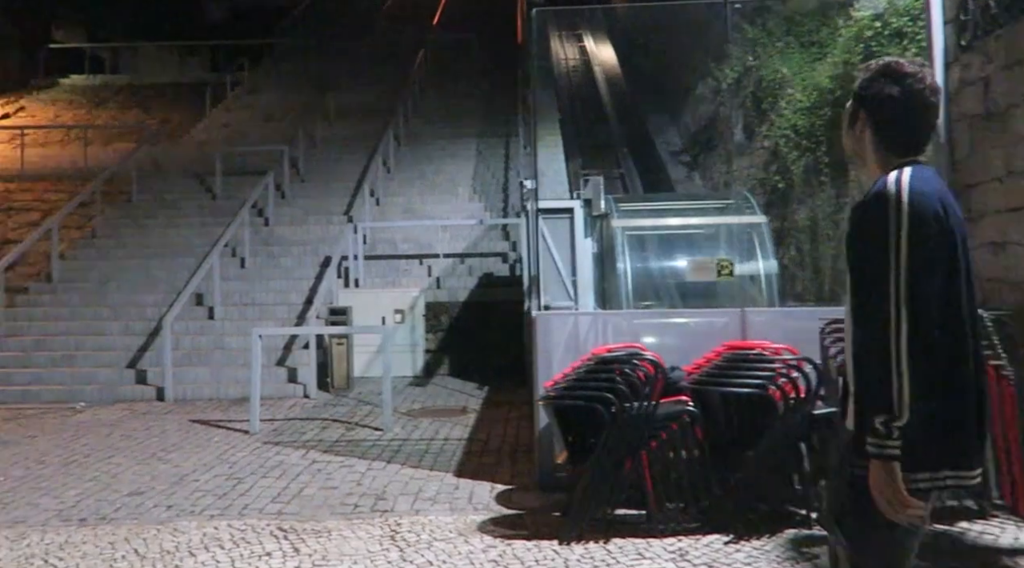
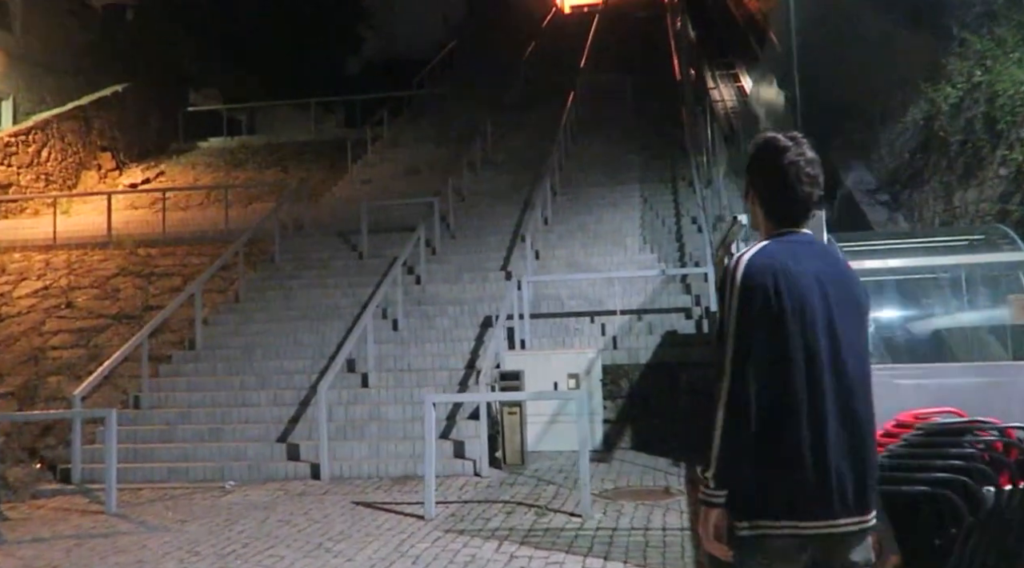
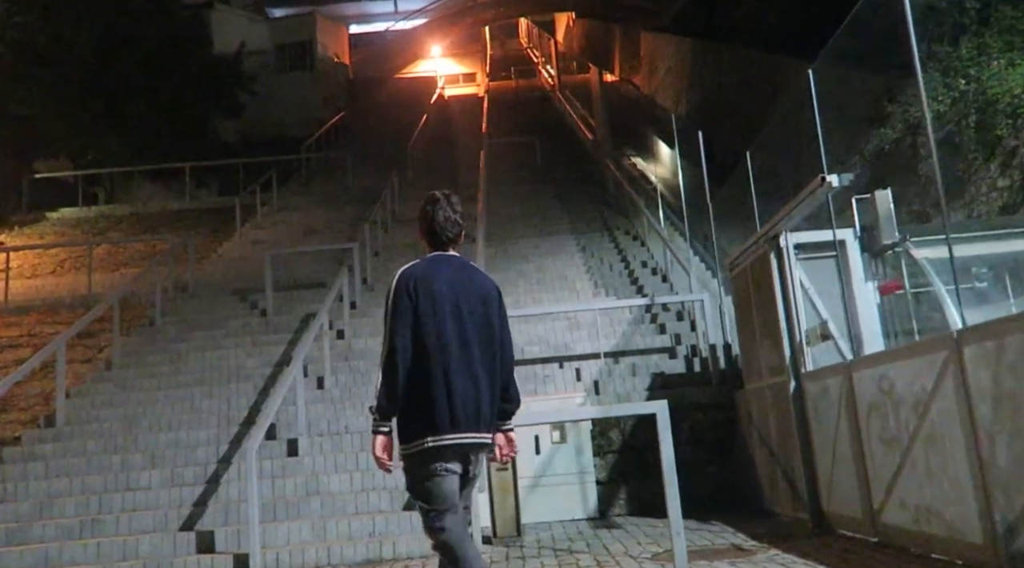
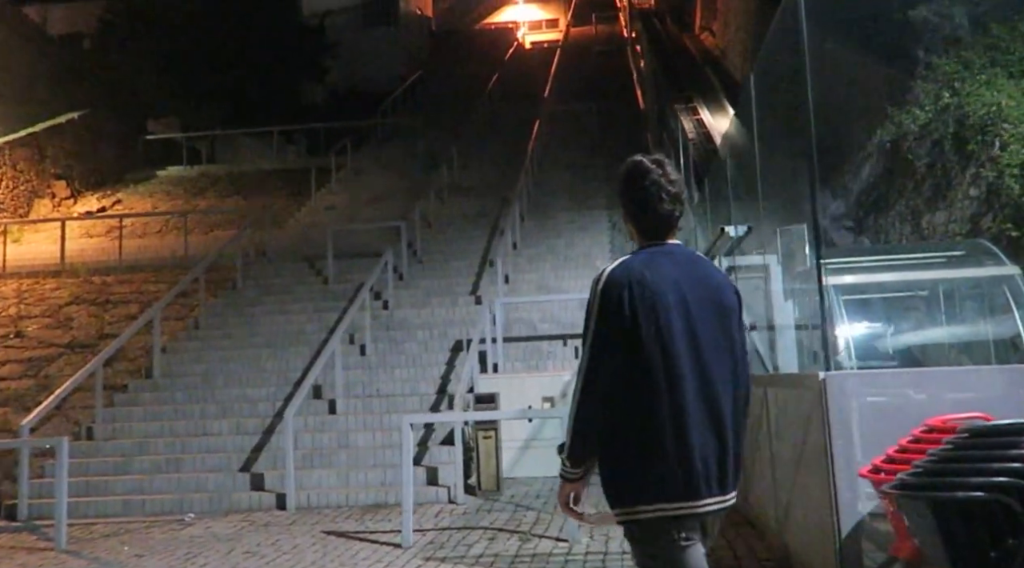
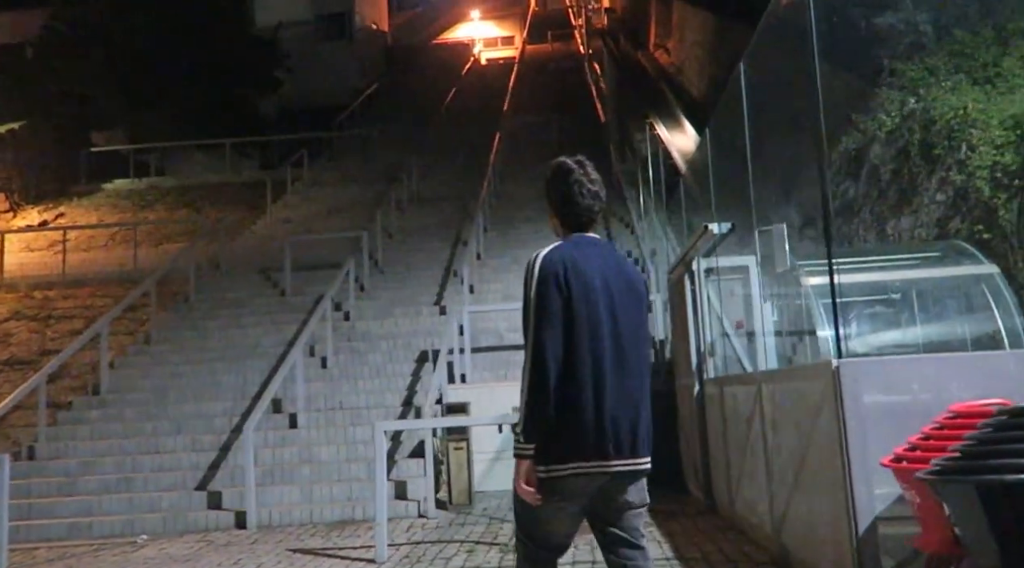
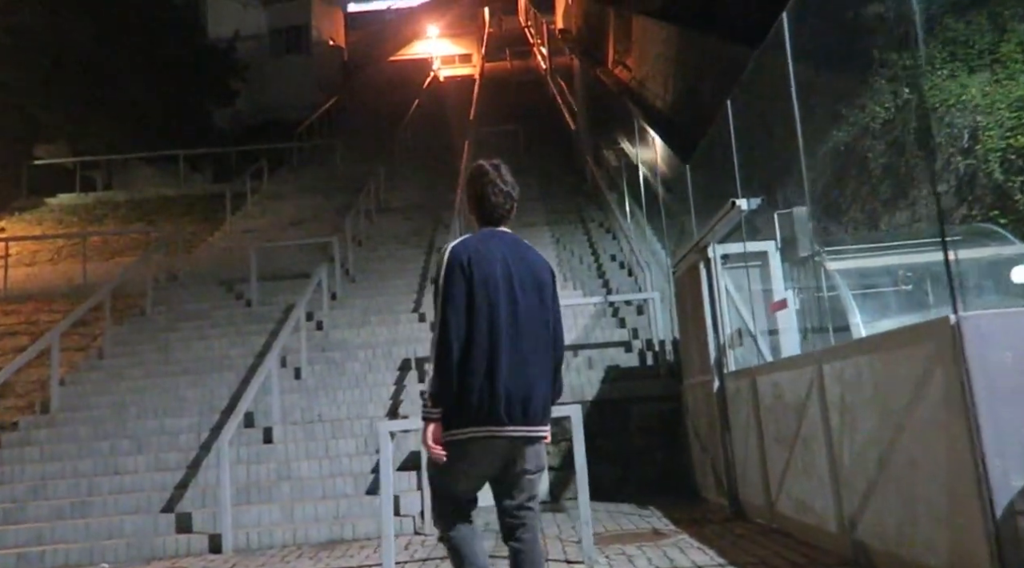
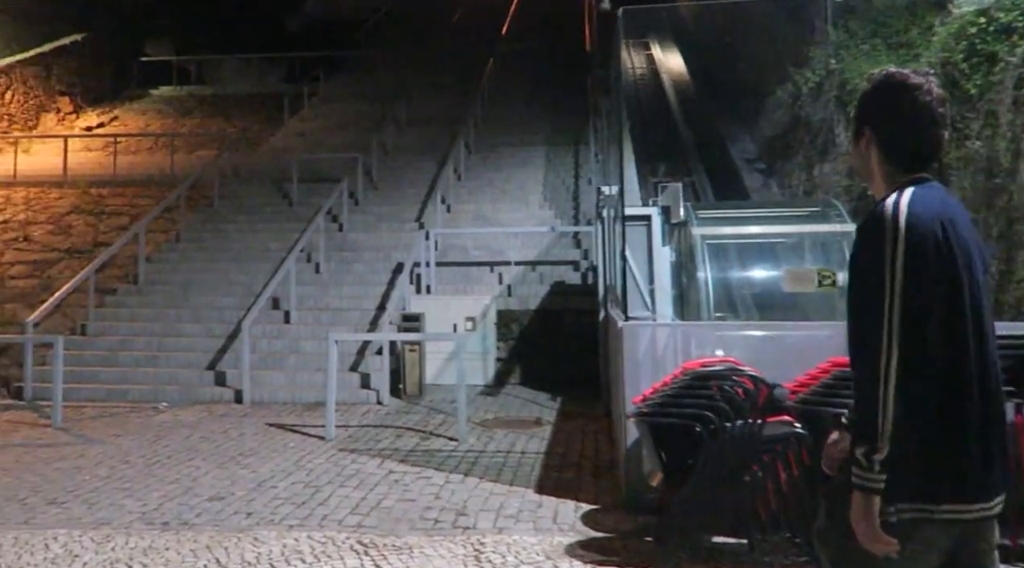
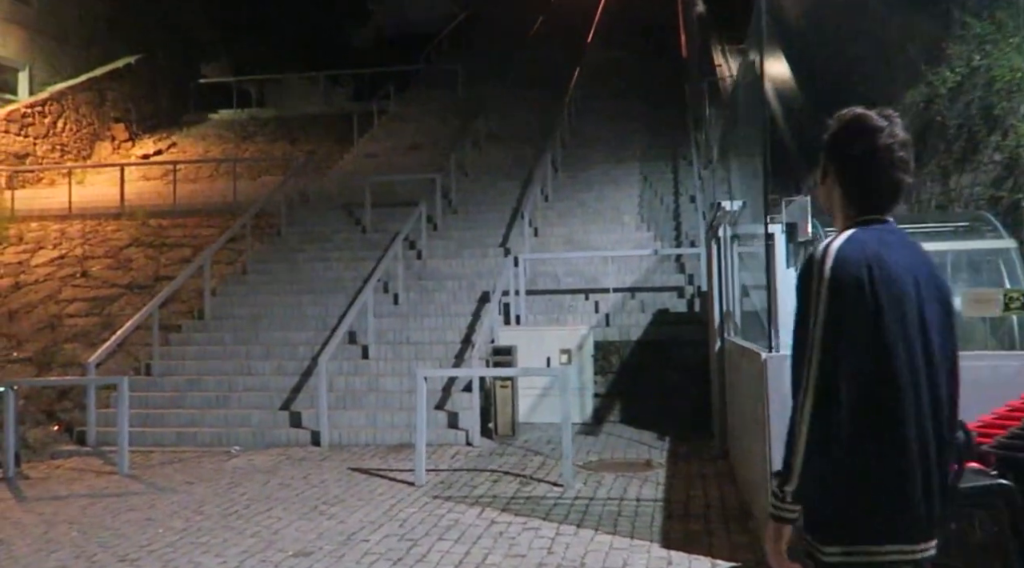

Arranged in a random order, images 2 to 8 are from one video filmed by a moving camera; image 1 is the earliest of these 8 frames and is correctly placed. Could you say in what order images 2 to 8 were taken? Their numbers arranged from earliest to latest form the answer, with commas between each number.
7, 8, 2, 4, 5, 6, 3
